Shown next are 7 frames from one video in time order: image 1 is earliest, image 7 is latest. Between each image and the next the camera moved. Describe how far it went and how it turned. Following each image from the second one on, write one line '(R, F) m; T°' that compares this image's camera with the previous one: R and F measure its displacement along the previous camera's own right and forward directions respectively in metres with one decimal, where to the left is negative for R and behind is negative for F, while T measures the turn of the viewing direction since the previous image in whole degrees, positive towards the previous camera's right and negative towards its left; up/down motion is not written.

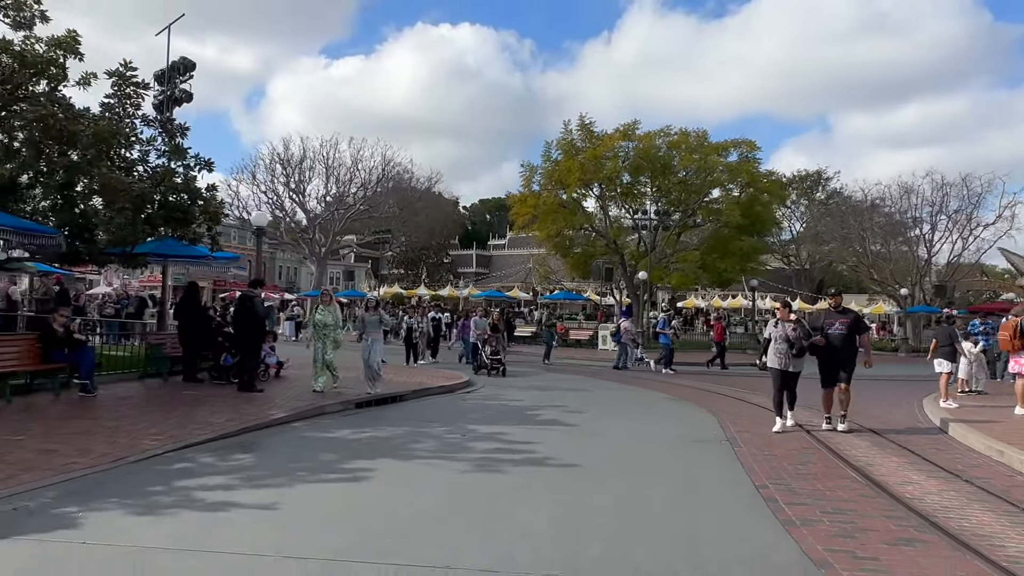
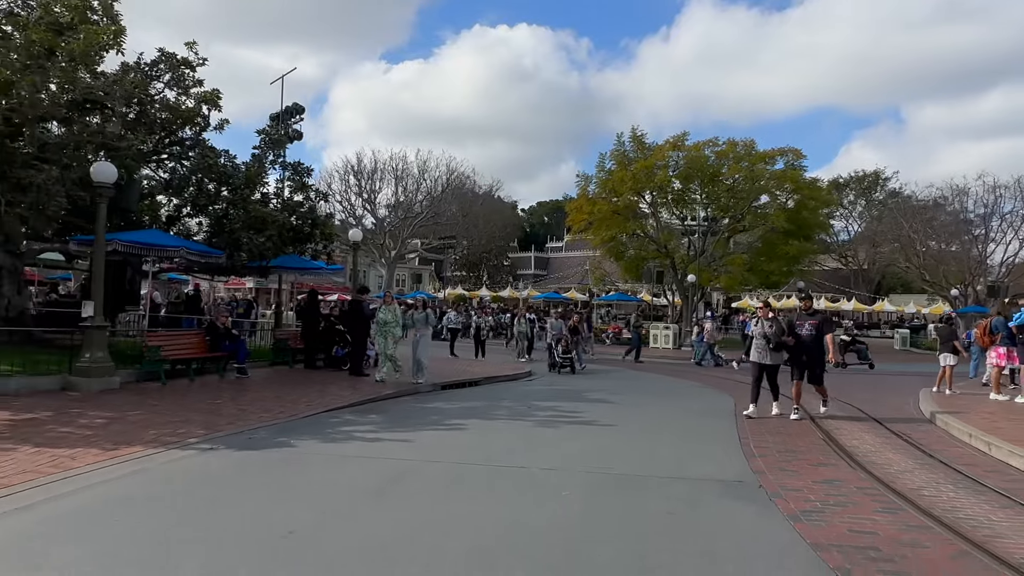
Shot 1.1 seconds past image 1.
(+0.1, -3.0) m; -5°
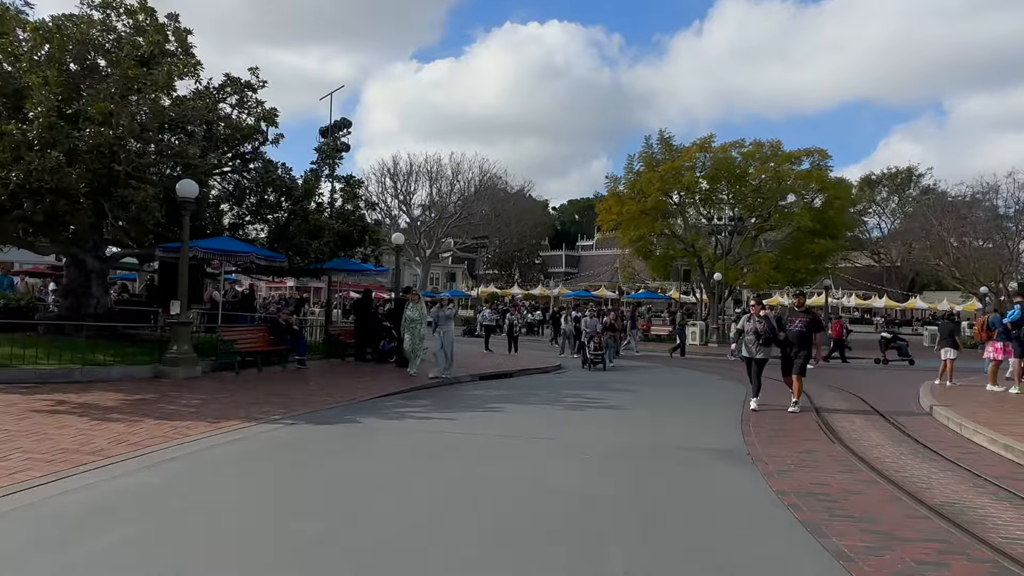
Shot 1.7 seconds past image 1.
(0.0, -1.5) m; -3°
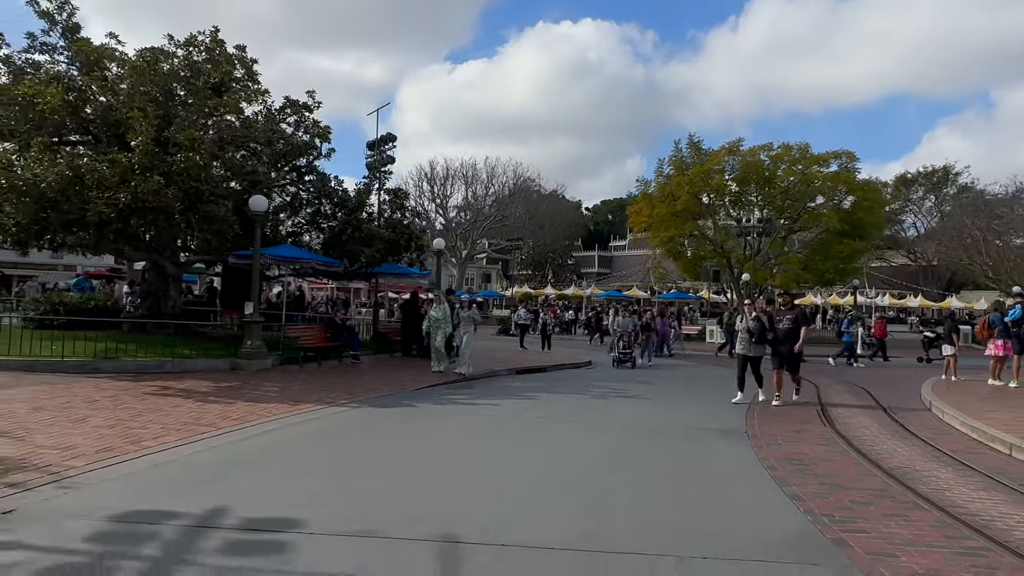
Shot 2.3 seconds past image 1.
(0.0, -1.6) m; -3°
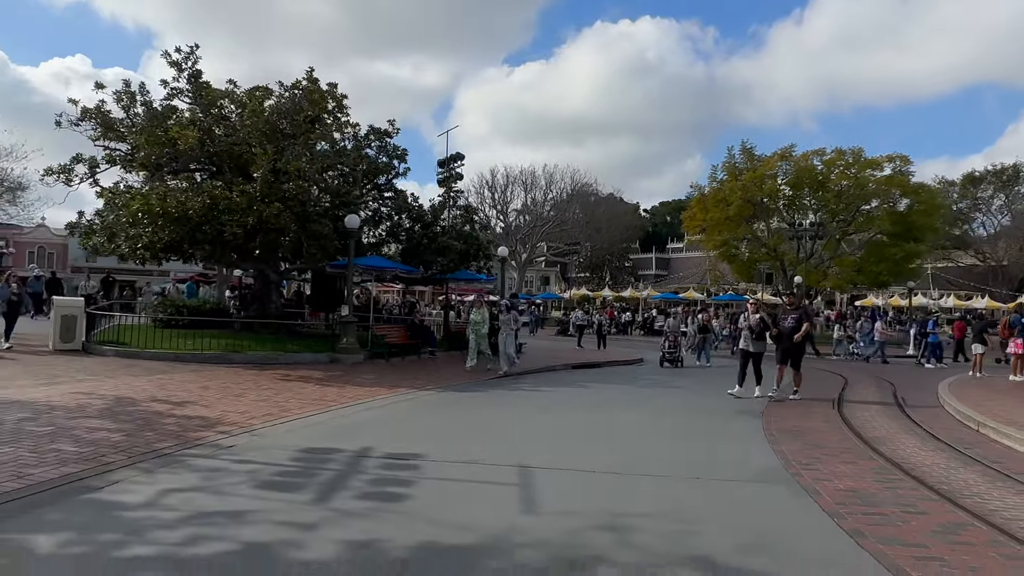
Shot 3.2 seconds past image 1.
(0.0, -2.4) m; -5°
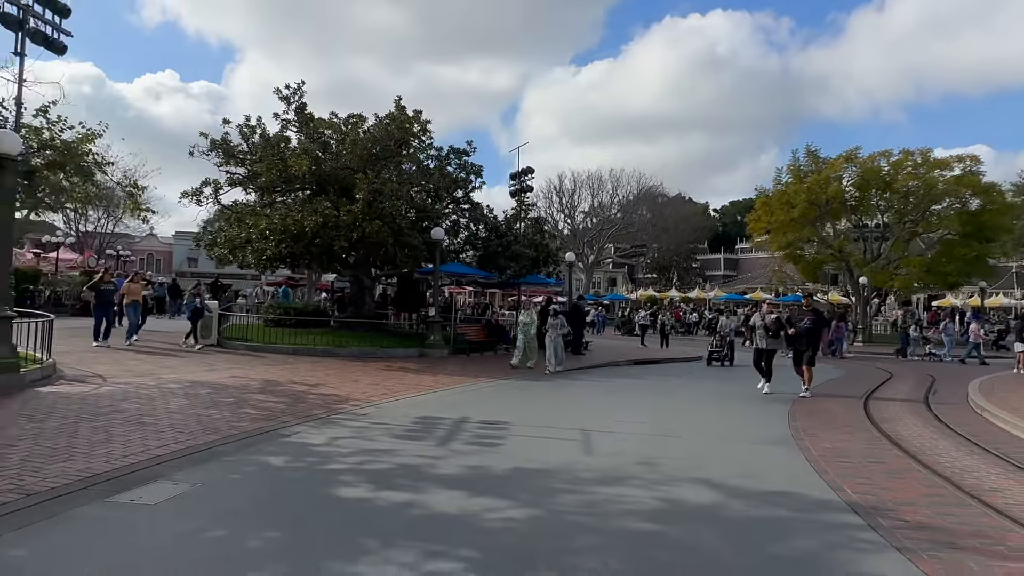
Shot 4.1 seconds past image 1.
(+0.1, -2.4) m; -6°
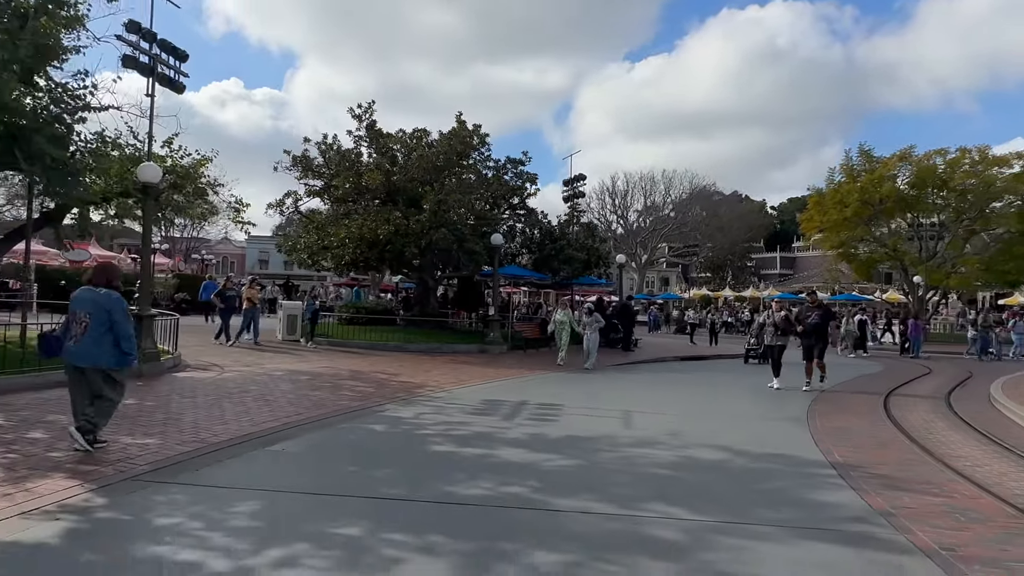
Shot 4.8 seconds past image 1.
(0.0, -1.8) m; -5°
